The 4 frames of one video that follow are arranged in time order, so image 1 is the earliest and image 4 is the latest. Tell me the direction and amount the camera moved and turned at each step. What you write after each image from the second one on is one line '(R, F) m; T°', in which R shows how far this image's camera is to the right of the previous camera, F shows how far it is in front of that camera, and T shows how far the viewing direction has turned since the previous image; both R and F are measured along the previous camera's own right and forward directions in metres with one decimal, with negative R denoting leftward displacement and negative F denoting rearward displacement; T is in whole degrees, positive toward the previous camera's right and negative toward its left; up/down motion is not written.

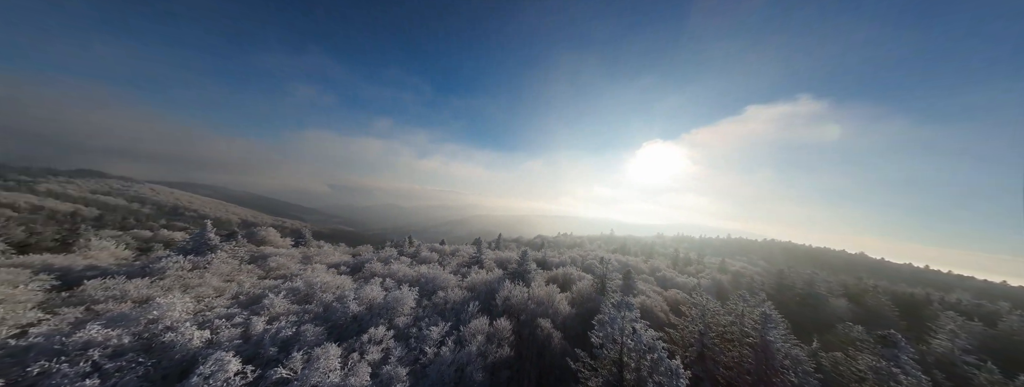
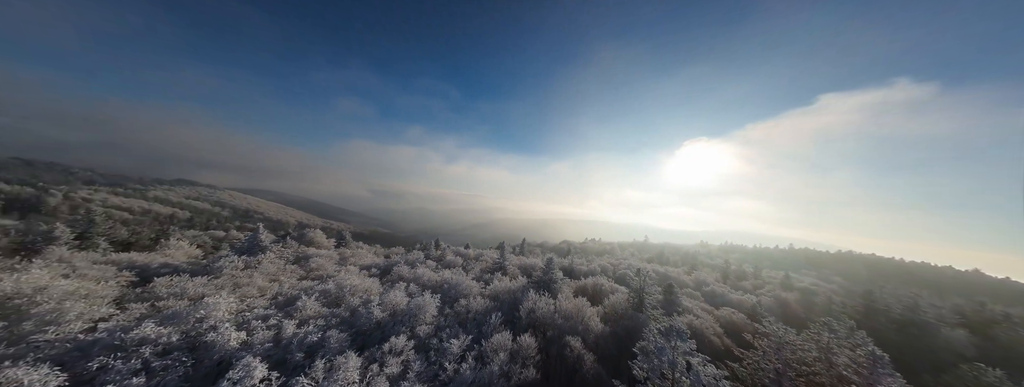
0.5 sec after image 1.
(0.0, +1.0) m; -6°
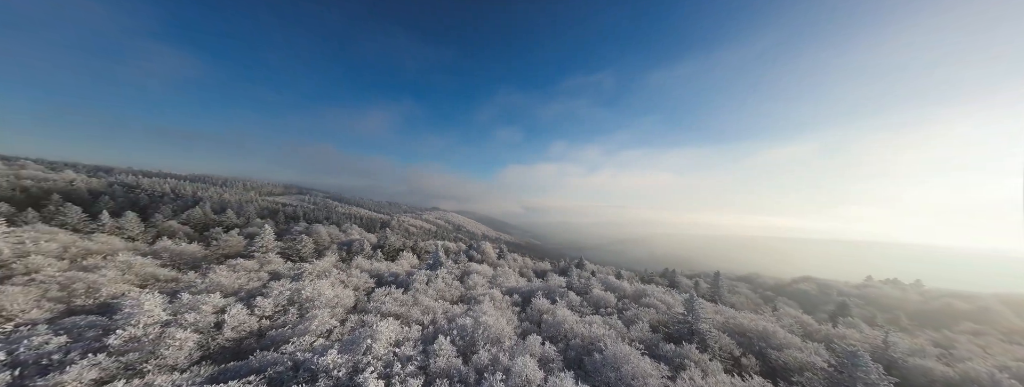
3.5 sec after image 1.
(-1.8, +6.7) m; -30°
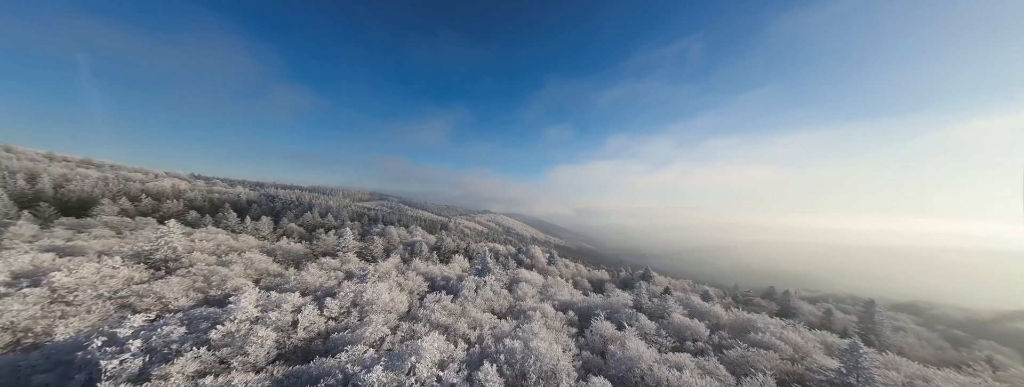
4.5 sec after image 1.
(-0.3, +2.8) m; -11°
